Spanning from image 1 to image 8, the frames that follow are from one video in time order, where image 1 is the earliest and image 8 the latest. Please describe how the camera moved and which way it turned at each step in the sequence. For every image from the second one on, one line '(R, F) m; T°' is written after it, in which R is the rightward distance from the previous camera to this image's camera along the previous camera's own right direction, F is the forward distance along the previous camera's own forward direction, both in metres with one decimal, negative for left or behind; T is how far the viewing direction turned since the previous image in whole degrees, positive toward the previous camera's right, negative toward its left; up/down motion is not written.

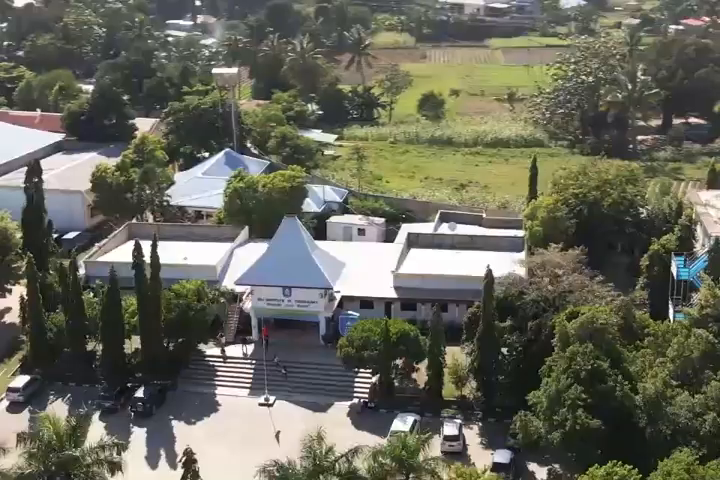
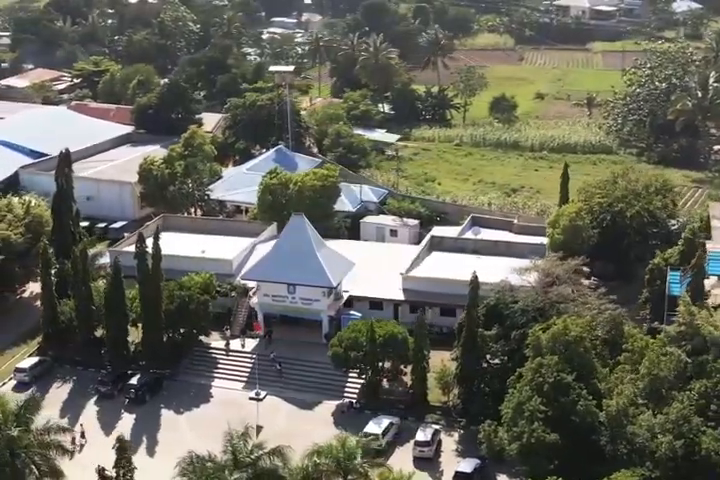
(+4.6, +0.3) m; -7°
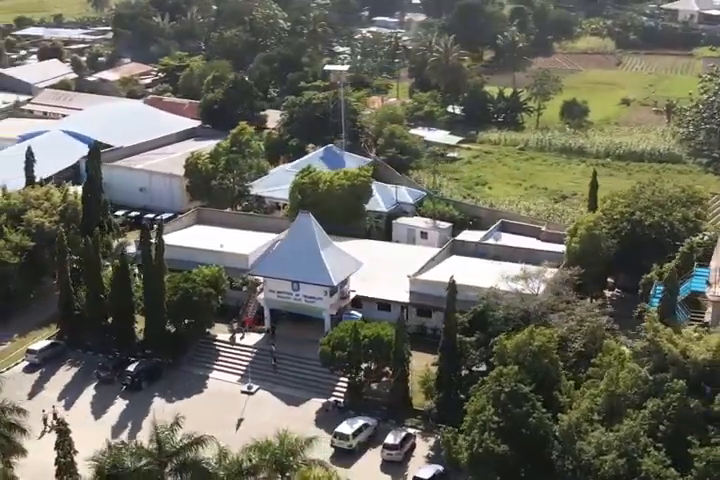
(+4.6, +0.2) m; -7°
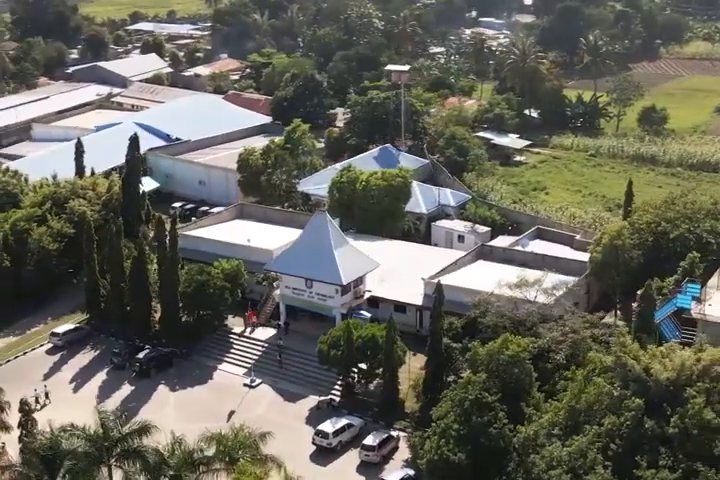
(+4.3, +0.2) m; -7°
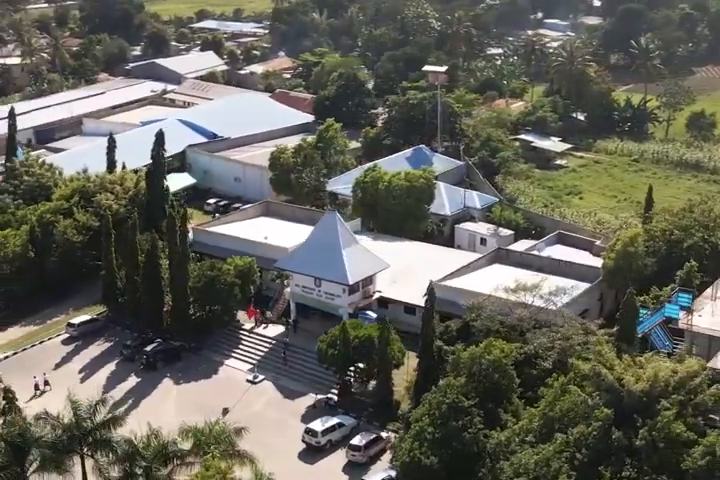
(+2.6, +0.1) m; -4°
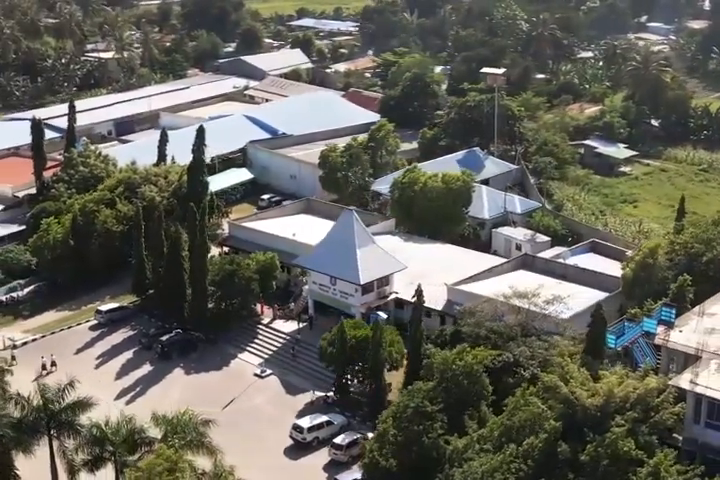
(+3.9, +0.1) m; -7°
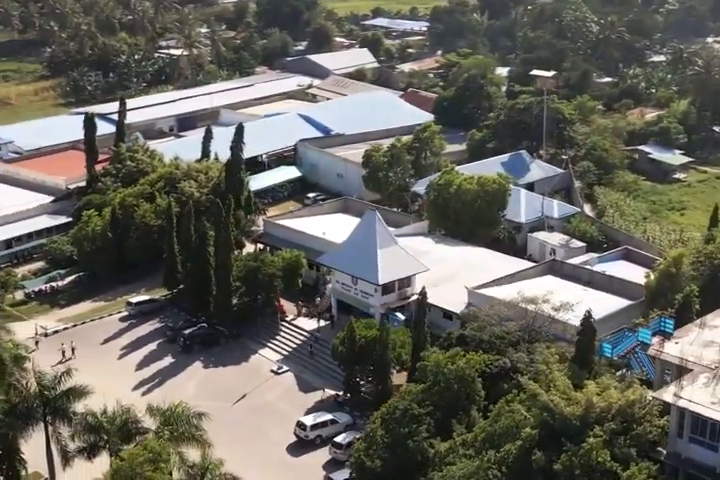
(+2.5, 0.0) m; -5°
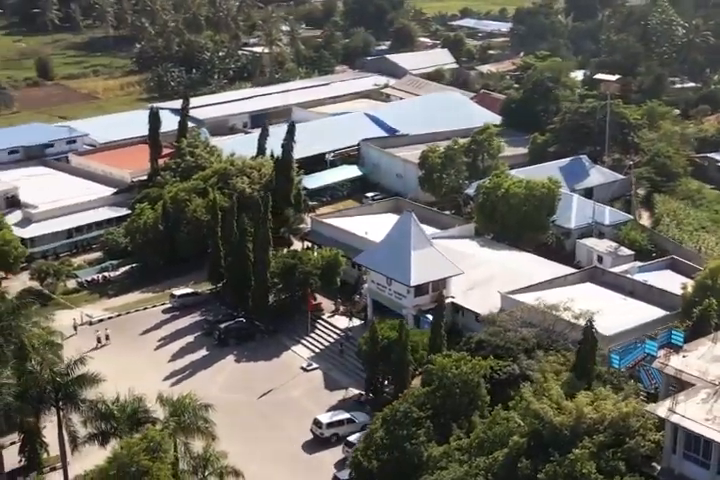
(+2.5, +0.1) m; -5°
